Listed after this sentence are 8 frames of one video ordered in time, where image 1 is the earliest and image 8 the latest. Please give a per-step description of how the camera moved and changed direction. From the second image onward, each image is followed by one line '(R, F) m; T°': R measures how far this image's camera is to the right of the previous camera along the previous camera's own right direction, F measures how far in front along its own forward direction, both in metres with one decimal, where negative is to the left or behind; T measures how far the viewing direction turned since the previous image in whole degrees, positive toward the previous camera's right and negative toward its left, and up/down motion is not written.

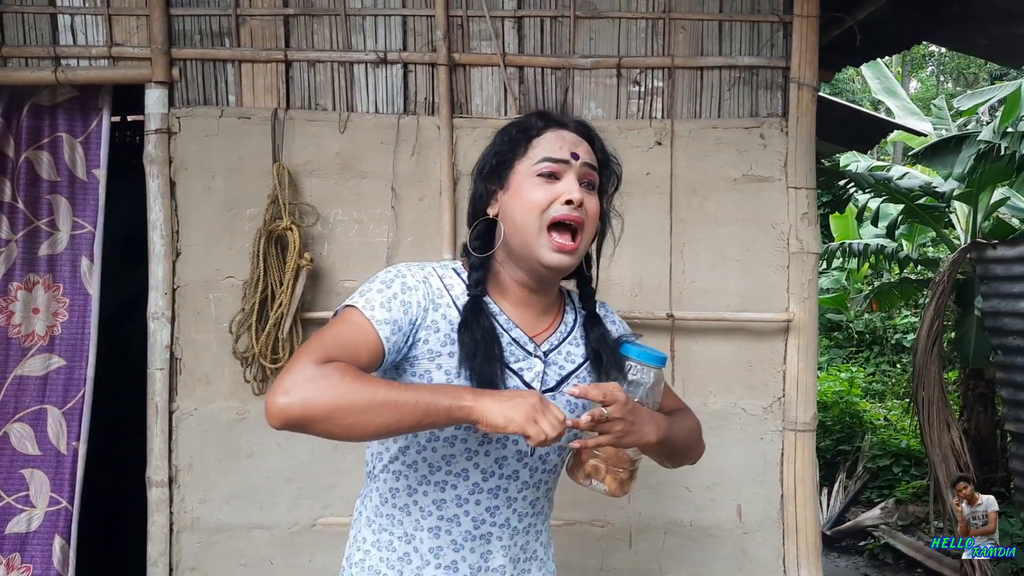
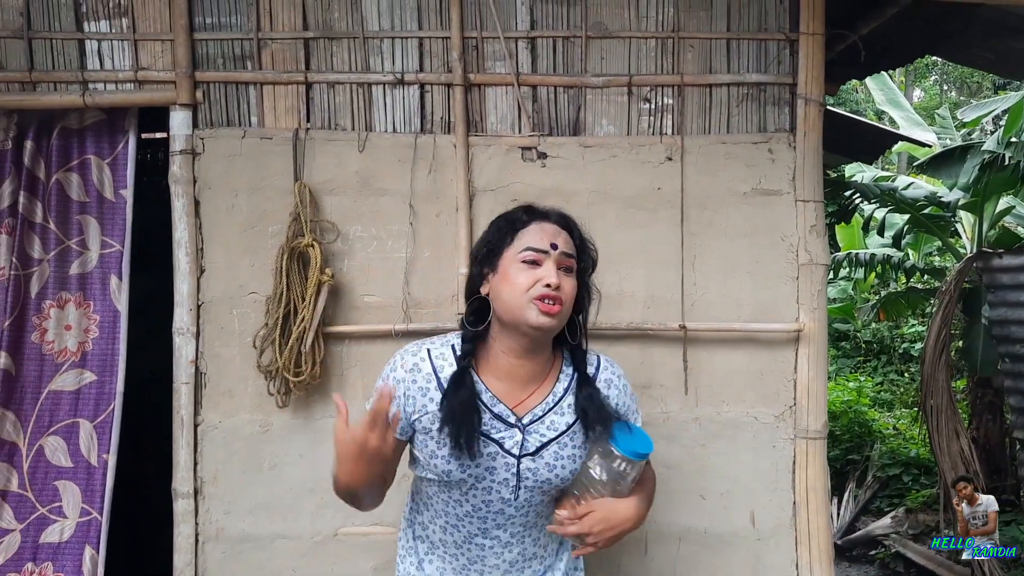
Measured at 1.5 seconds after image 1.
(0.0, 0.0) m; 0°
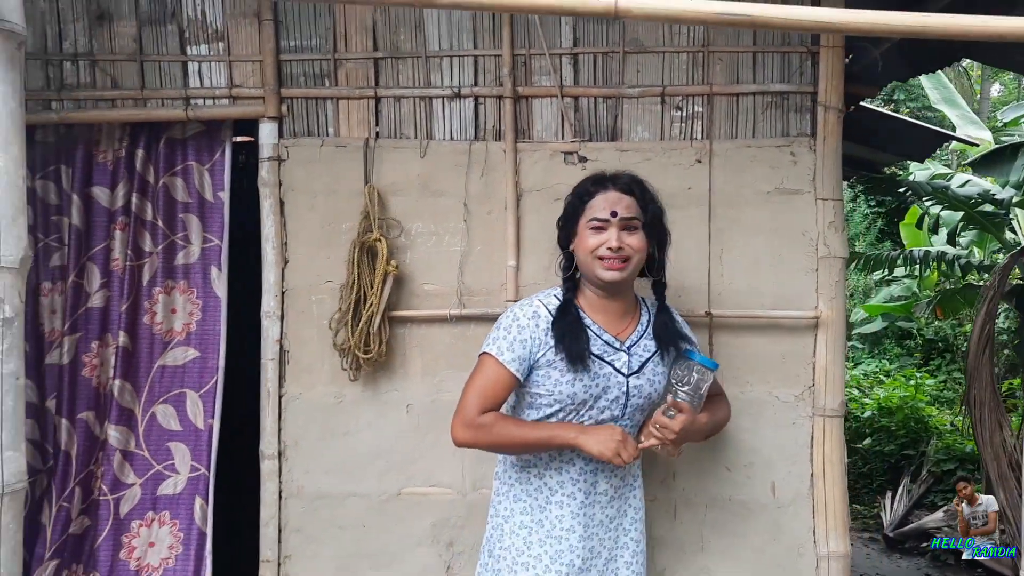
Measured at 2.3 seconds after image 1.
(+0.1, -0.2) m; -4°
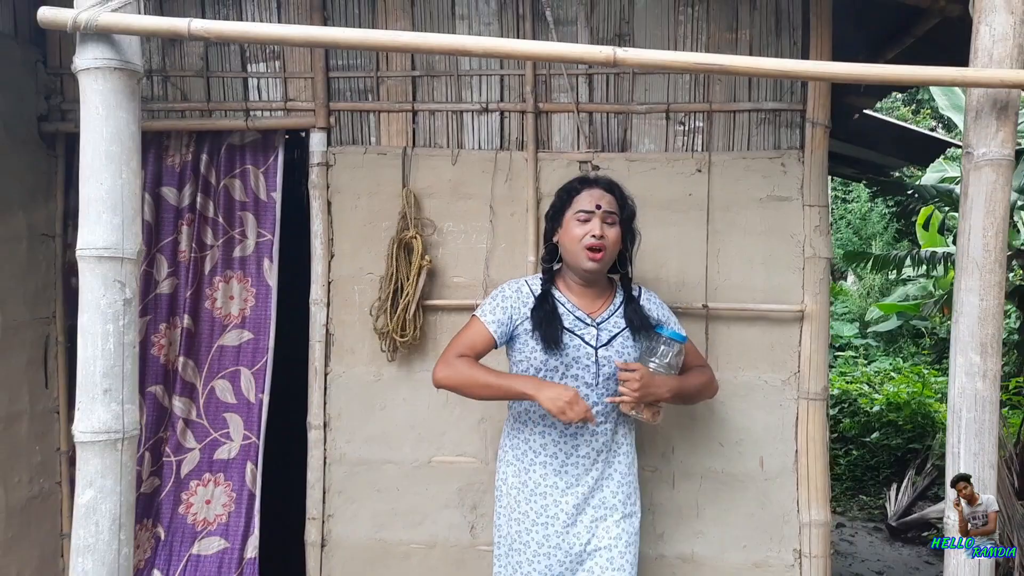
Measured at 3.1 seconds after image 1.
(0.0, -0.3) m; -2°
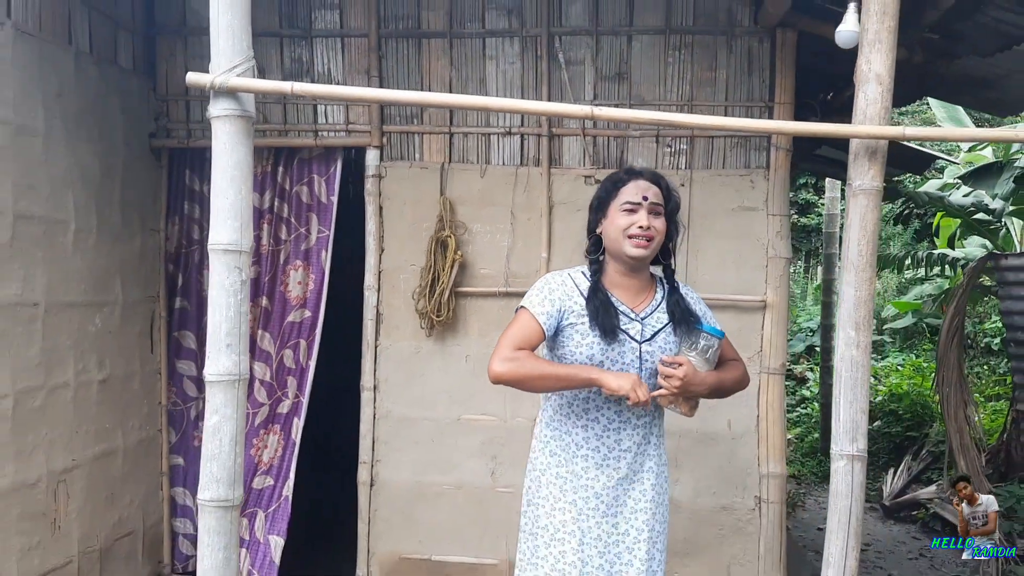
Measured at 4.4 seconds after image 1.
(+0.1, -0.6) m; -2°
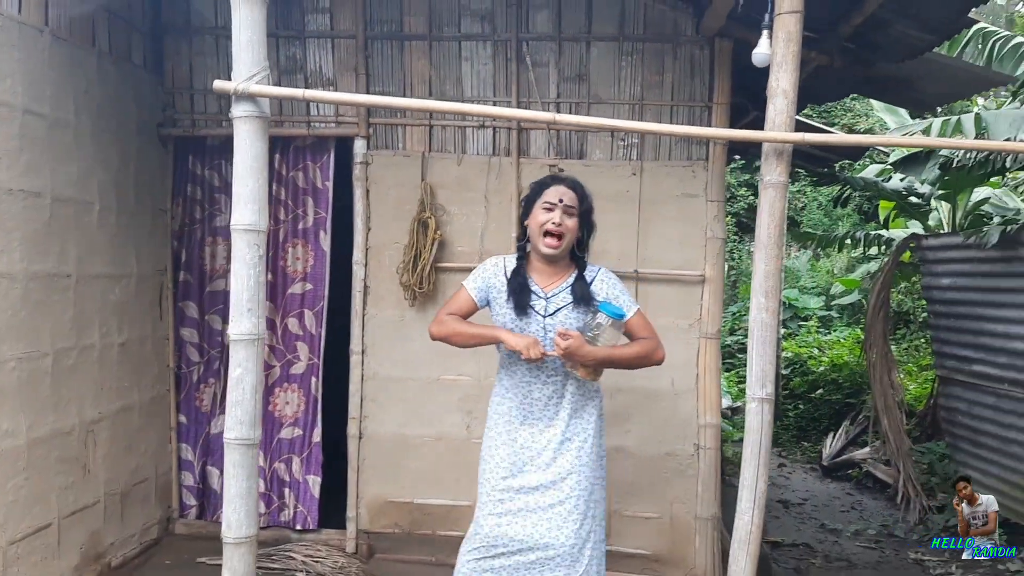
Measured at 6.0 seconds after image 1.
(0.0, -0.4) m; +2°
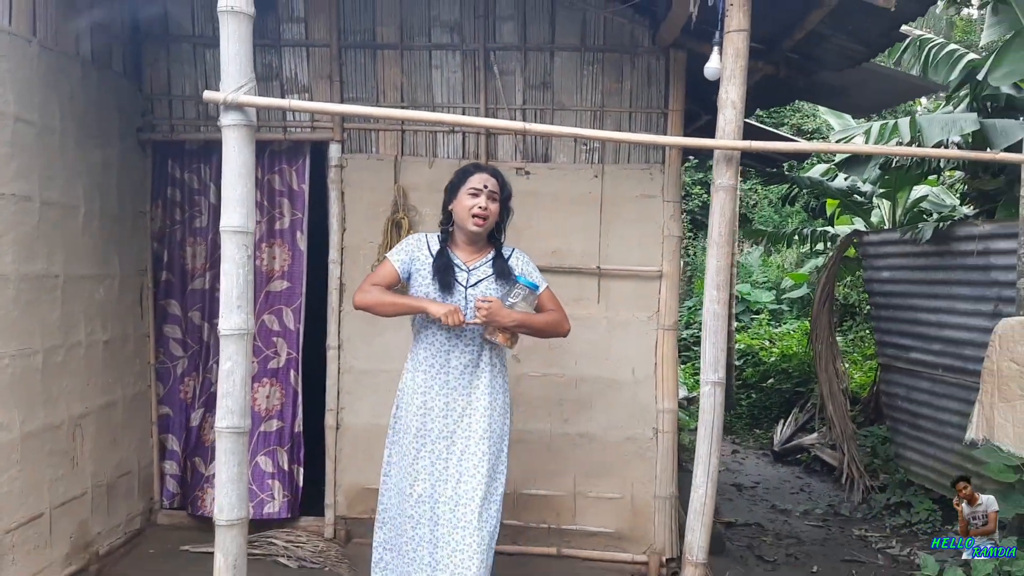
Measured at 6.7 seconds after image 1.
(-0.1, -0.2) m; +3°
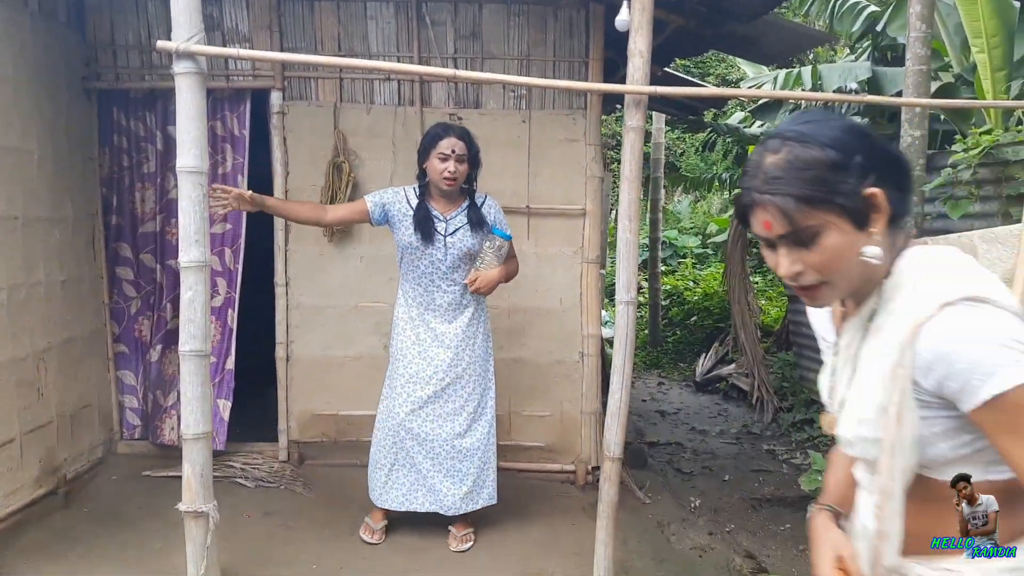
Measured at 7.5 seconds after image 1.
(0.0, -0.3) m; +4°
